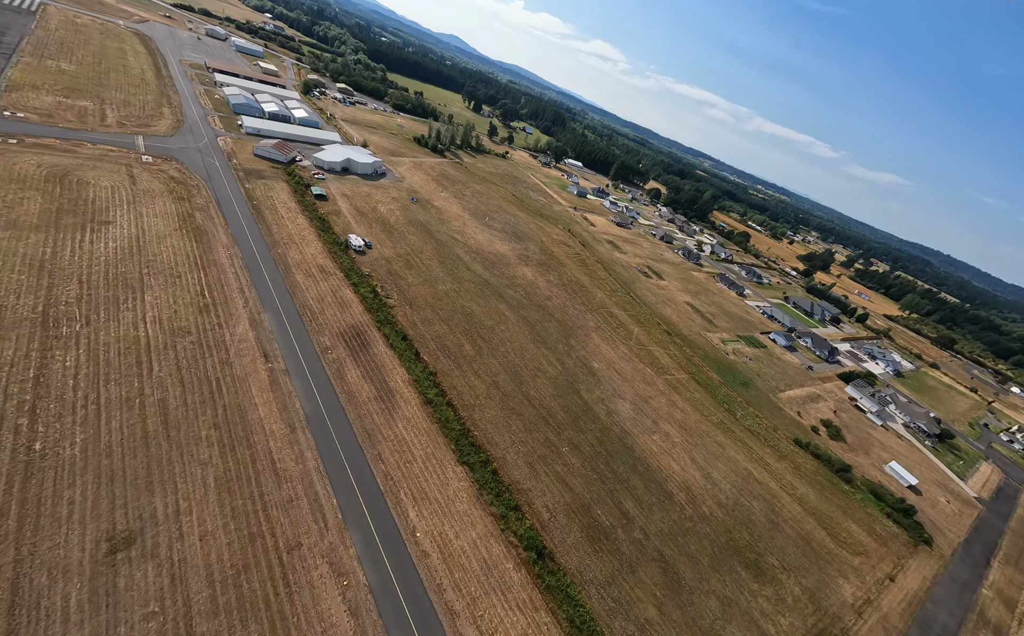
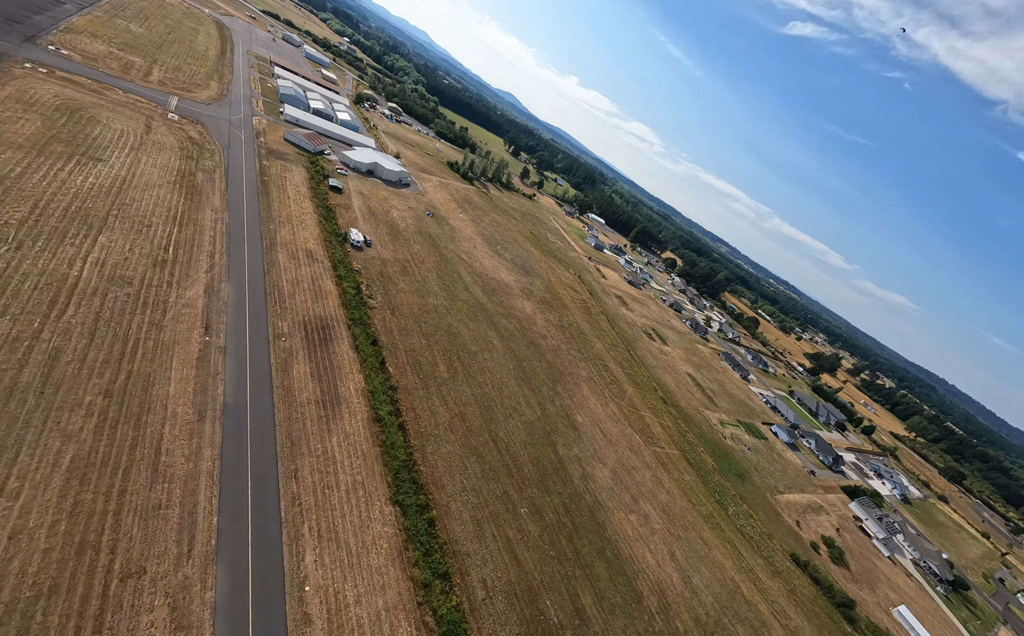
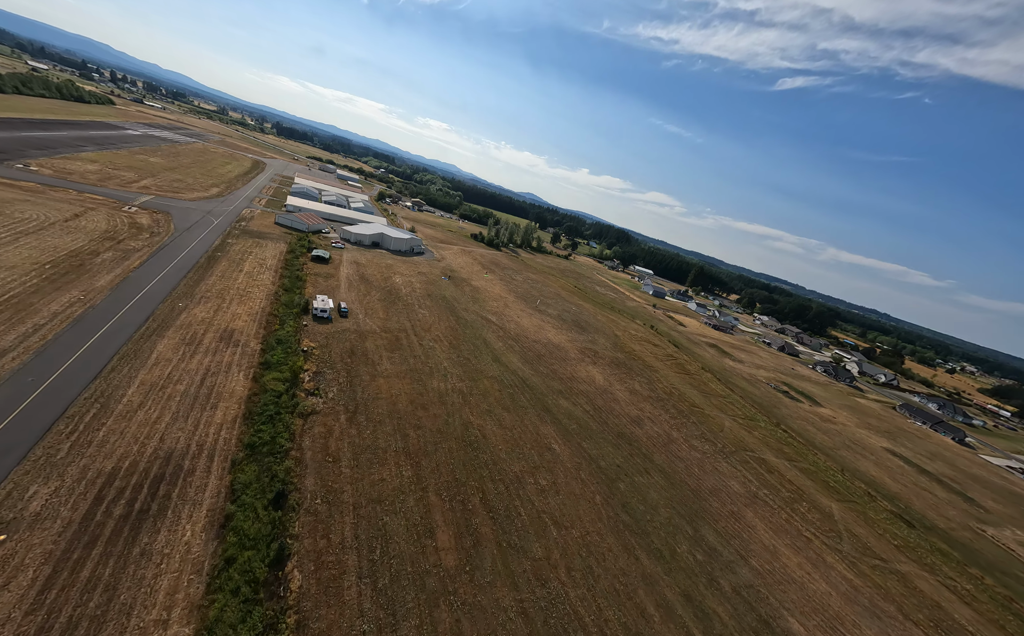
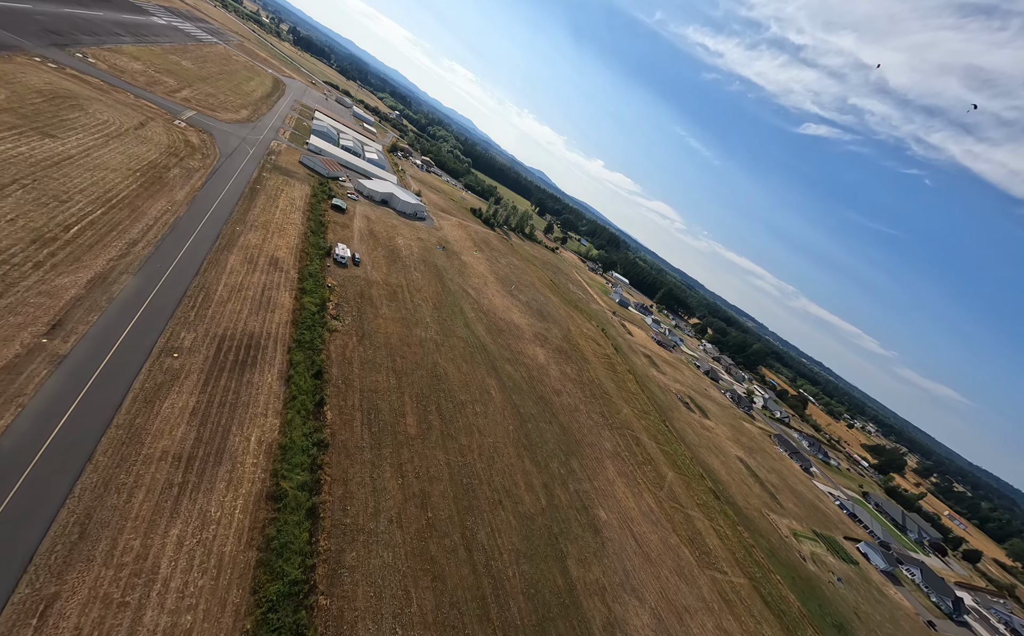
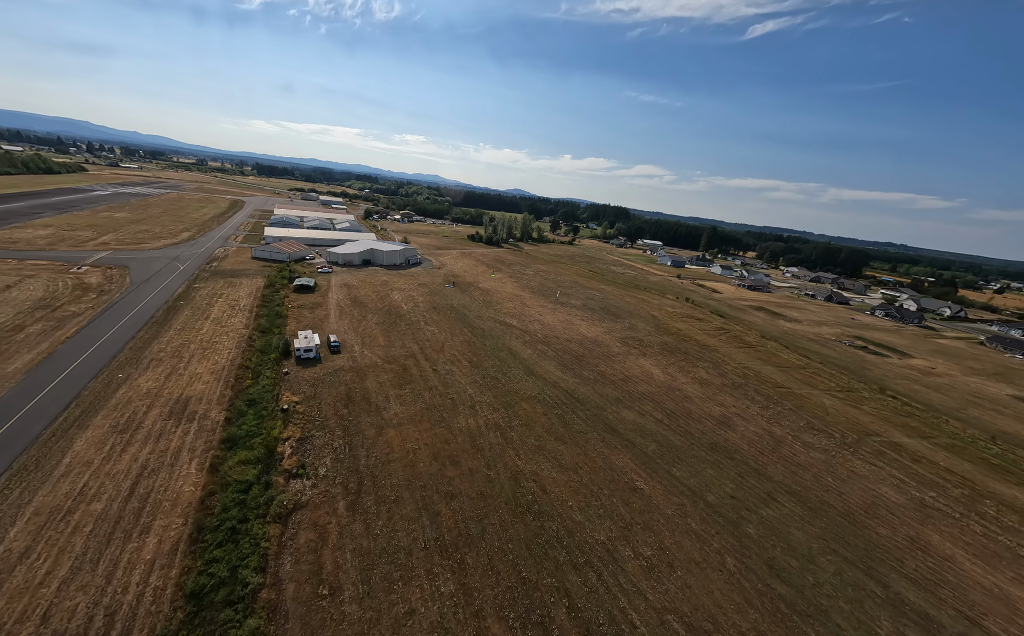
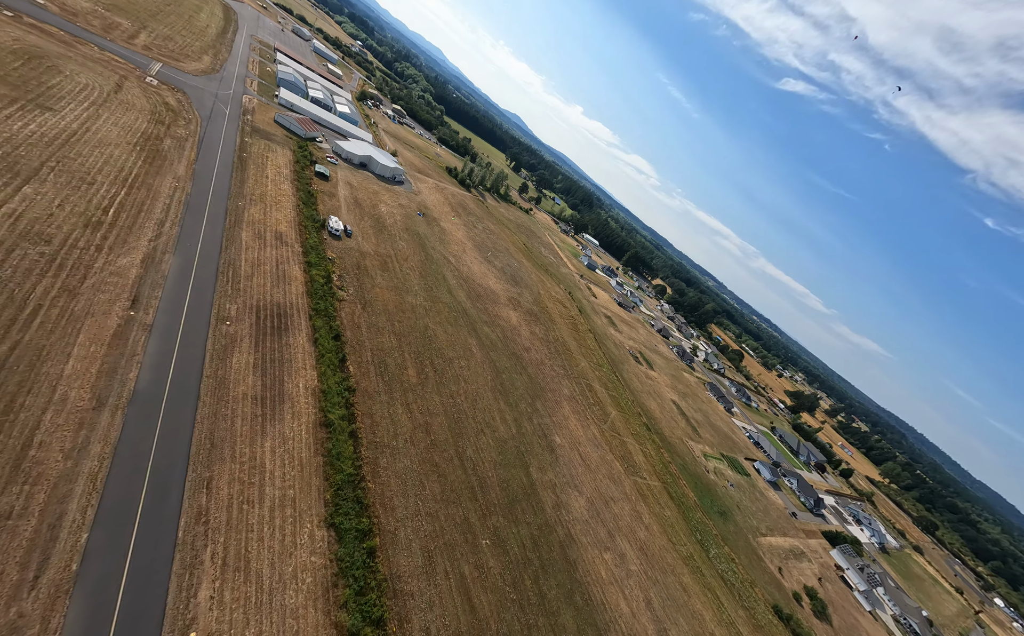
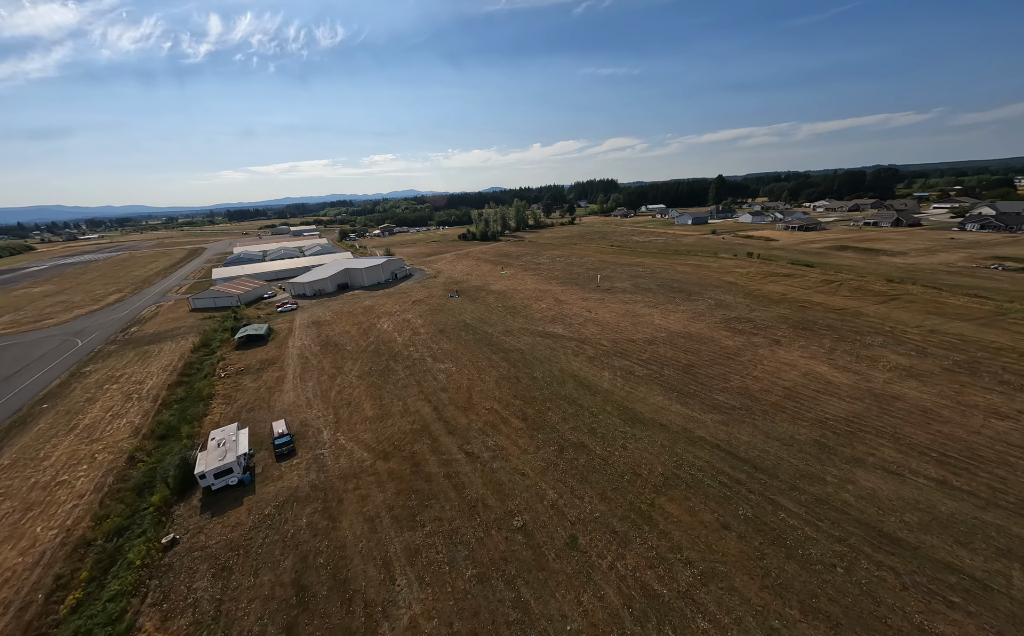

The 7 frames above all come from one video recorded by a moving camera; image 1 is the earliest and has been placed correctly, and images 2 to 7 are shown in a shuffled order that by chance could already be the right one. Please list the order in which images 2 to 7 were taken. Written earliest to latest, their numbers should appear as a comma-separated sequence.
2, 6, 4, 3, 5, 7
